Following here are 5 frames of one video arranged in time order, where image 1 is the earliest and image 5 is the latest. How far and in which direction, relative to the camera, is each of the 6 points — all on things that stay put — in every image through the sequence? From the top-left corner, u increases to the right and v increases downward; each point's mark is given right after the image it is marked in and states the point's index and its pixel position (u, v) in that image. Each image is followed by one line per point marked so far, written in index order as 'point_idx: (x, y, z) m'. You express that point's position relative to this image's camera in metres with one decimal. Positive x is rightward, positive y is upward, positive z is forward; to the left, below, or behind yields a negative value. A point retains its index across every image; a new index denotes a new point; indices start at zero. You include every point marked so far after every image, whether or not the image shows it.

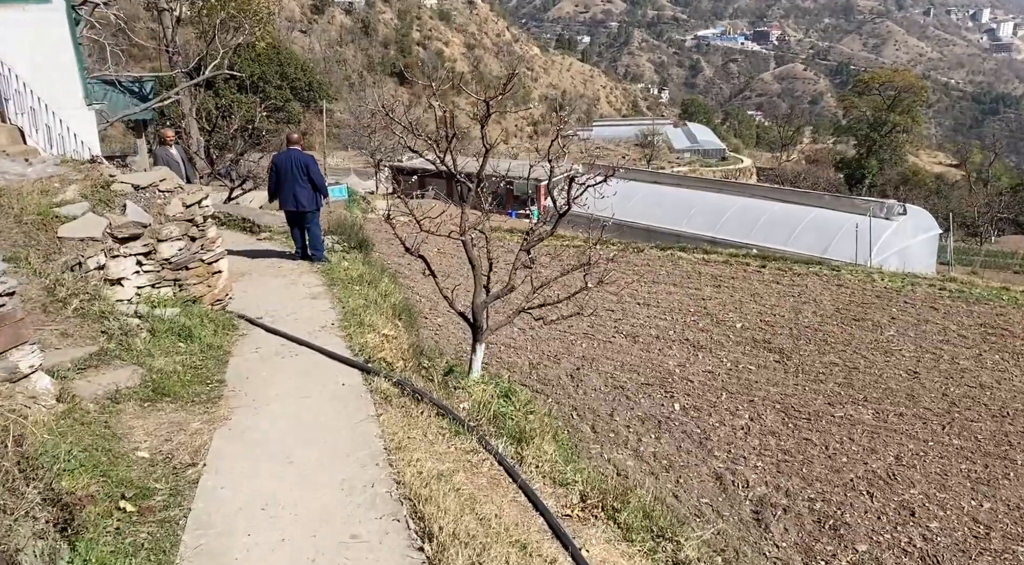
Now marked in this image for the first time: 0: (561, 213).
0: (+0.4, +0.6, +6.1) m
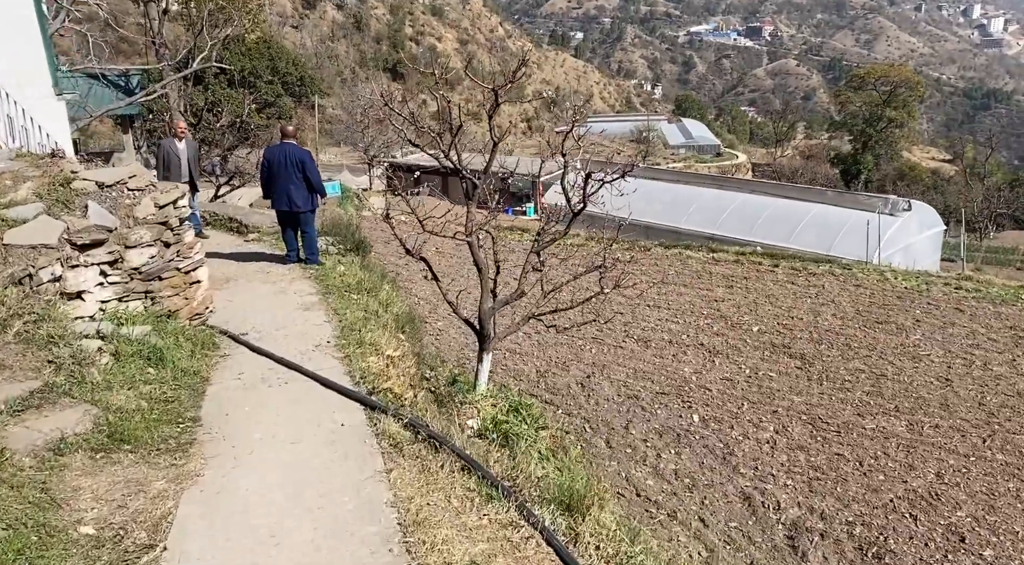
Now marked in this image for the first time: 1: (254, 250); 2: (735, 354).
0: (+0.5, +0.6, +5.6) m
1: (-2.4, +0.3, +7.0) m
2: (+2.4, -0.8, +7.8) m
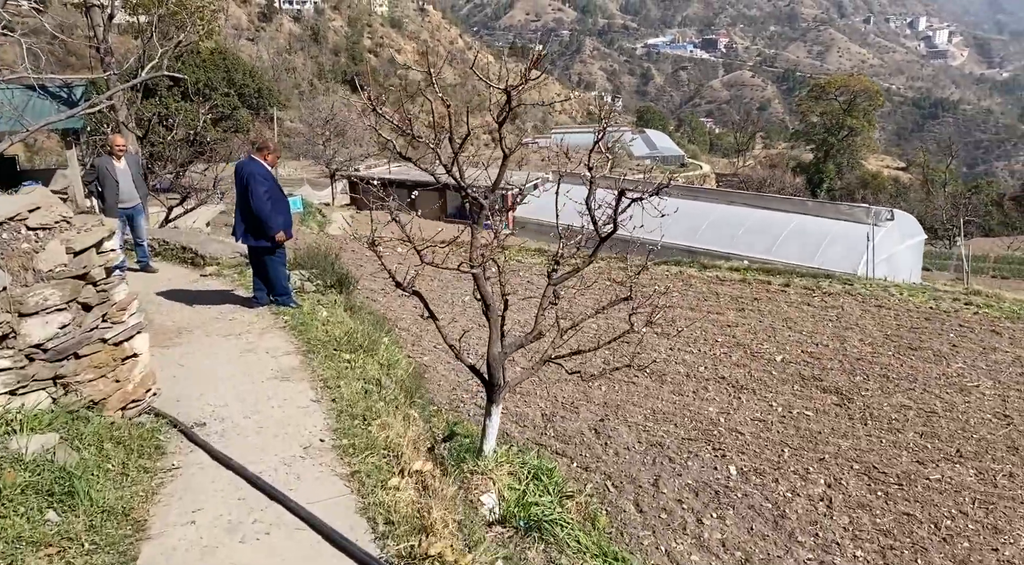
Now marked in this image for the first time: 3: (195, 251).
0: (+0.6, +0.3, +4.7) m
1: (-2.4, -0.1, +6.0) m
2: (+2.4, -1.0, +7.0) m
3: (-2.9, +0.3, +6.7) m
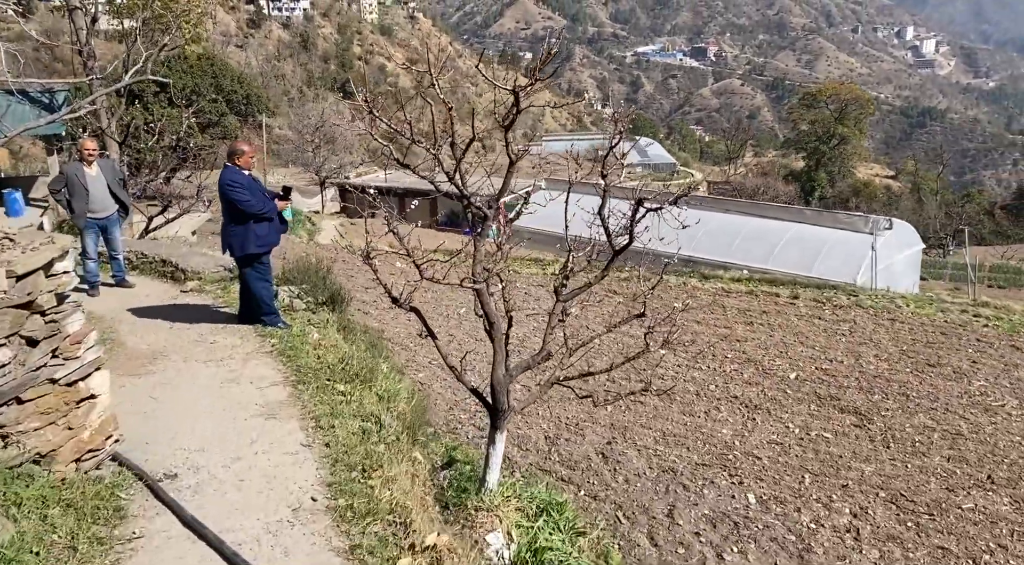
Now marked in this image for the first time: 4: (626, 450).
0: (+0.6, +0.2, +4.4) m
1: (-2.4, -0.2, +5.6) m
2: (+2.4, -1.1, +6.7) m
3: (-2.8, +0.2, +6.3) m
4: (+0.9, -1.4, +6.1) m
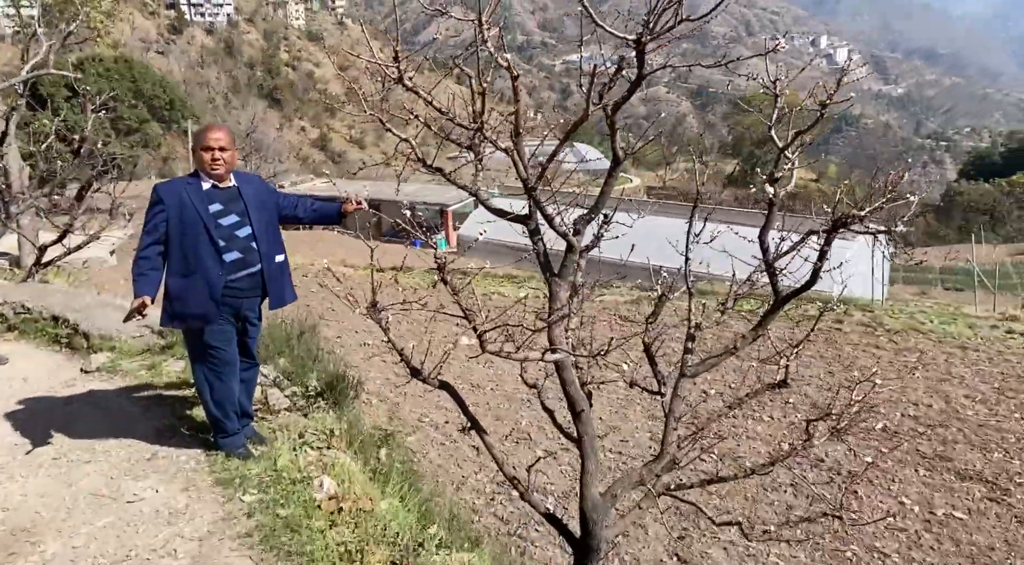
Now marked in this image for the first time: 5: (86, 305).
0: (+1.0, -0.1, +2.8) m
1: (-2.1, -0.5, +3.8) m
2: (+2.6, -1.4, +5.2) m
3: (-2.6, -0.2, +4.5) m
4: (+1.2, -1.6, +4.5) m
5: (-2.7, -0.1, +4.7) m
